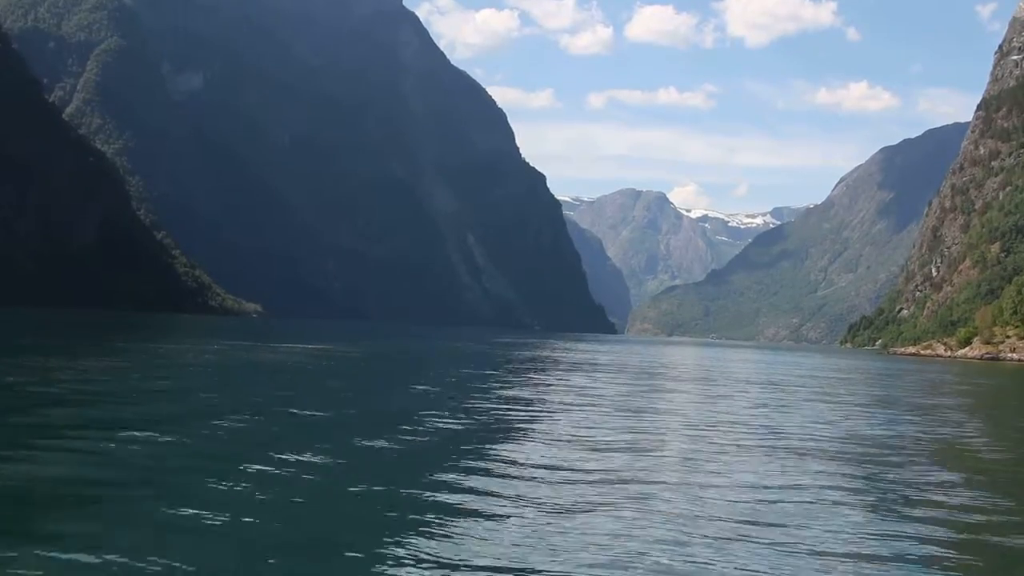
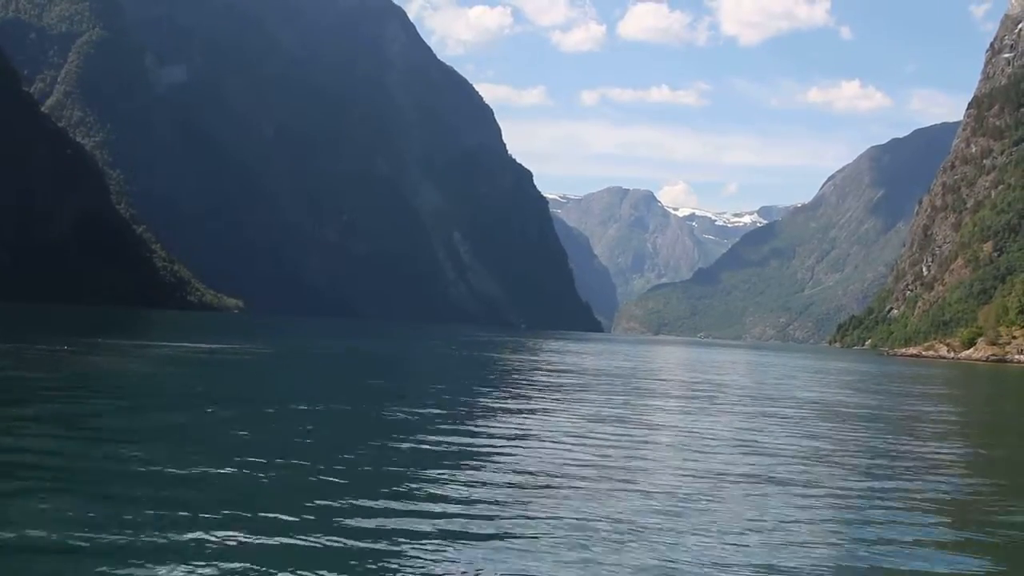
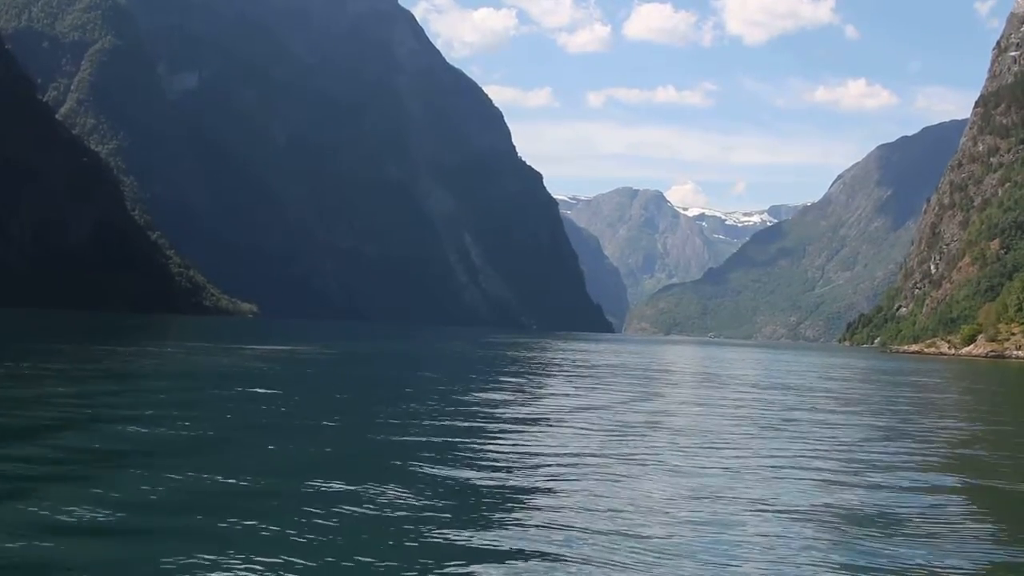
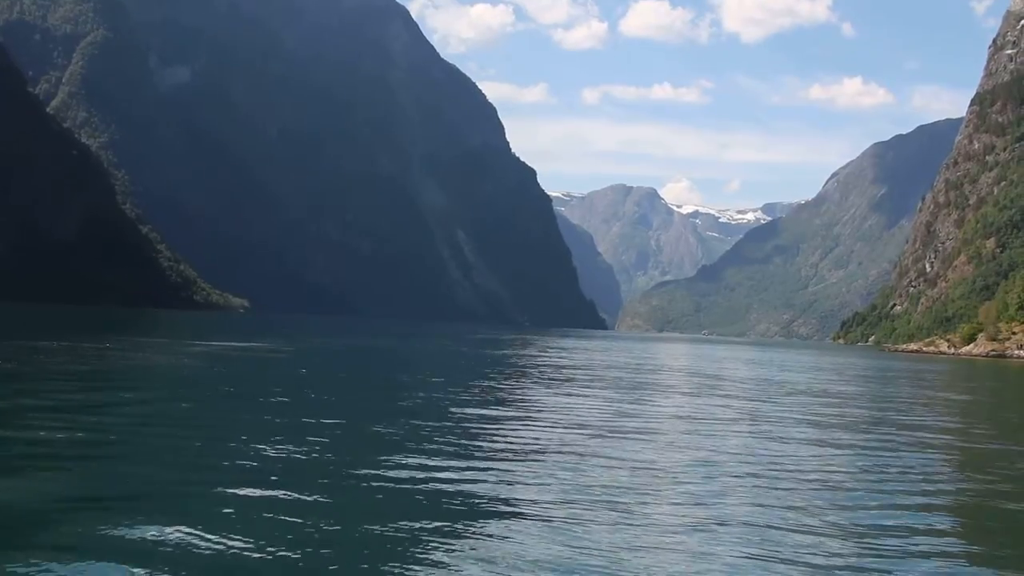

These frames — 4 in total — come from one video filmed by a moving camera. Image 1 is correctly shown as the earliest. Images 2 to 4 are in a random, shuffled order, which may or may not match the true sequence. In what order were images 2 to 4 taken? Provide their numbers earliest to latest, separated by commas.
3, 4, 2
